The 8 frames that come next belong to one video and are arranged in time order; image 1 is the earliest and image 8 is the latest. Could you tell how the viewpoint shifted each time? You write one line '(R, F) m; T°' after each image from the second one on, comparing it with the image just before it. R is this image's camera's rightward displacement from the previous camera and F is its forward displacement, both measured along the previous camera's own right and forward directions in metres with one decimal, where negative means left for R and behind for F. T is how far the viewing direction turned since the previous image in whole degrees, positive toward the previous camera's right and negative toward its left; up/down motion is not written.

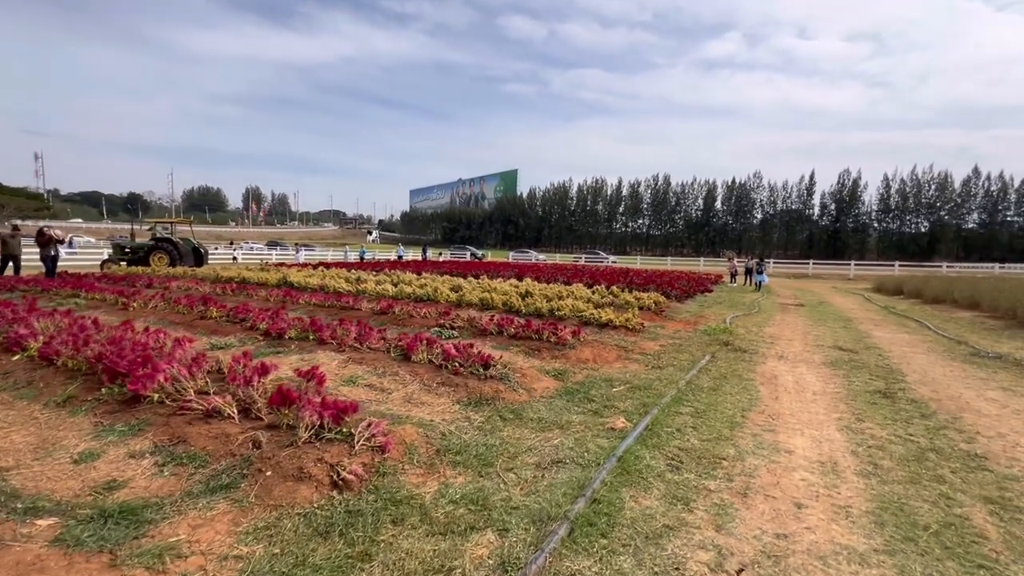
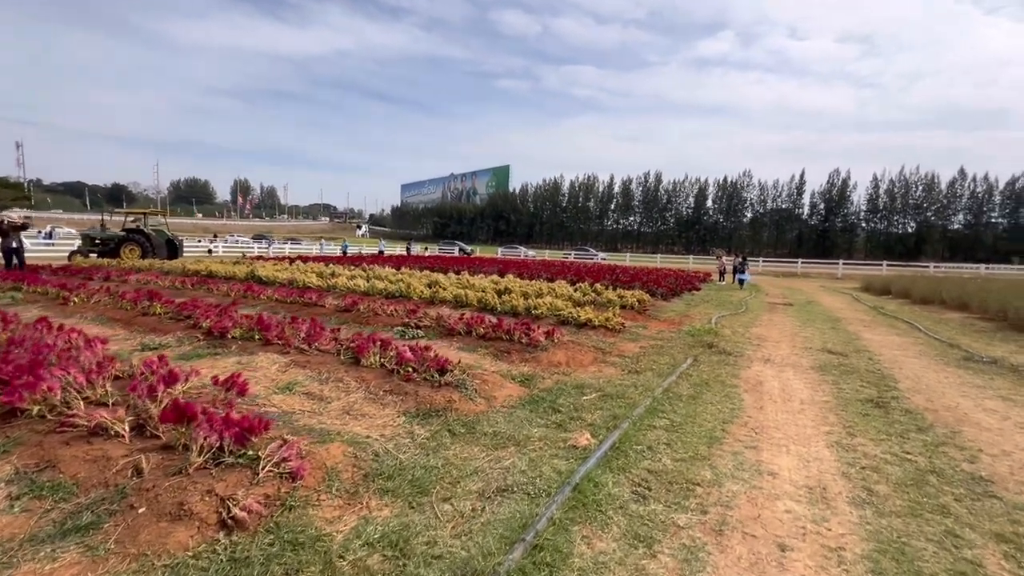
(+0.4, +0.6) m; +1°
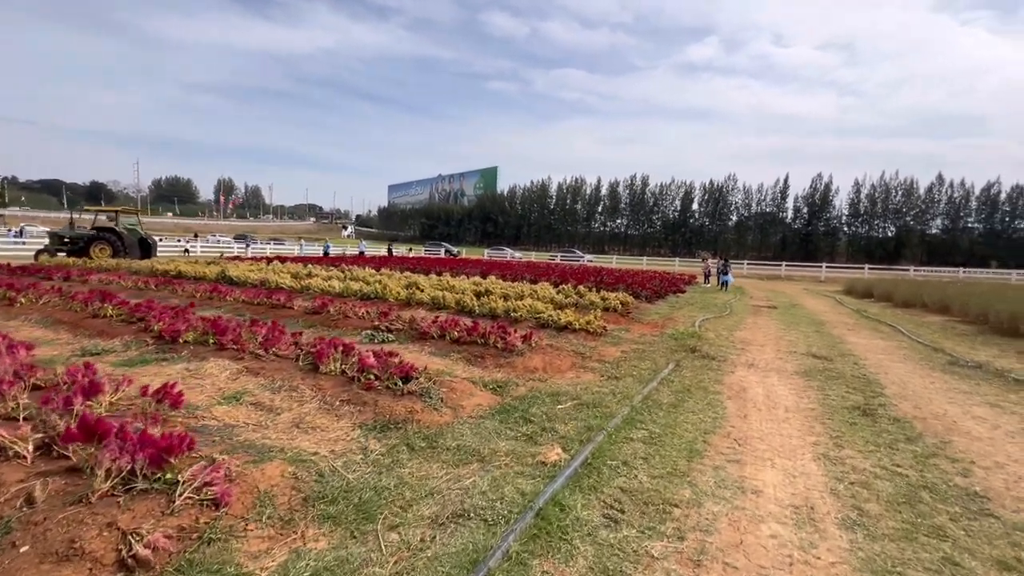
(+0.2, +0.4) m; +1°
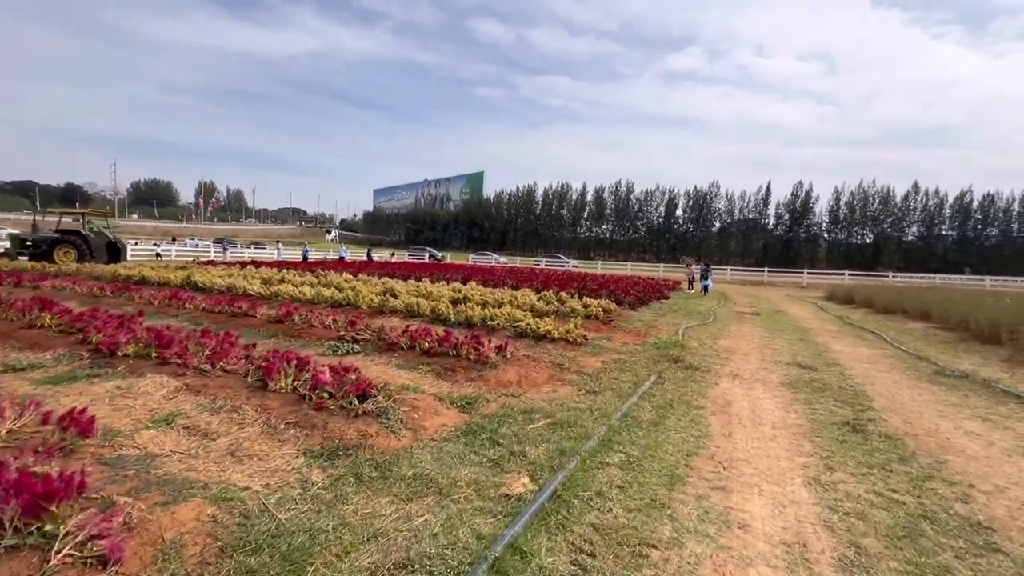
(+0.2, +0.4) m; +2°
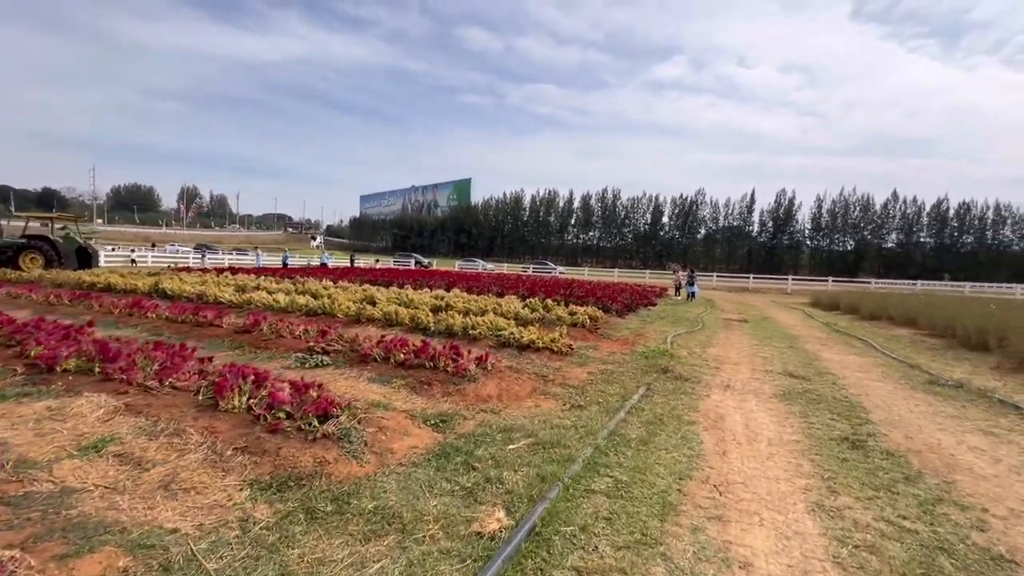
(+0.1, +0.4) m; +1°
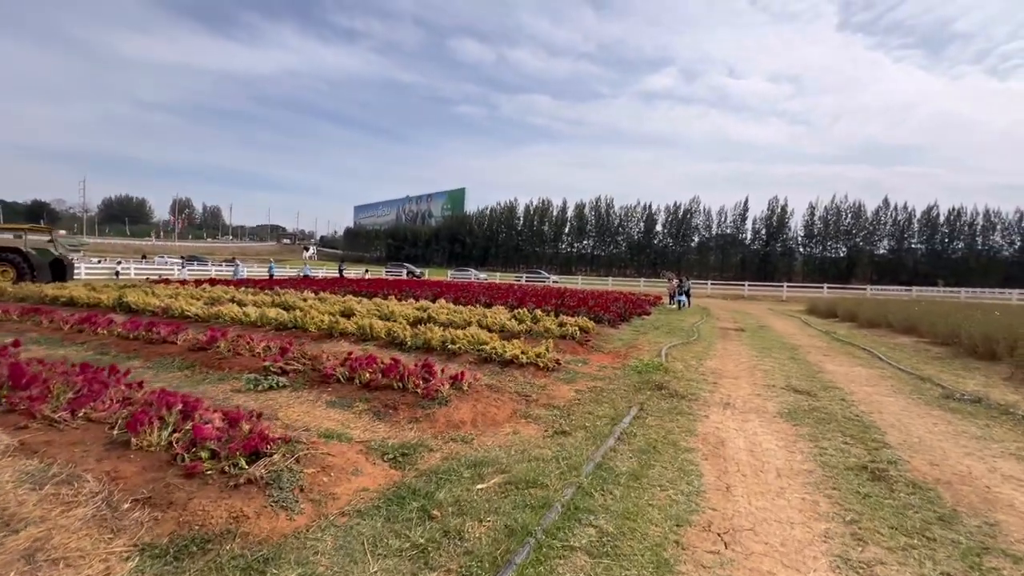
(+0.2, +0.6) m; +1°
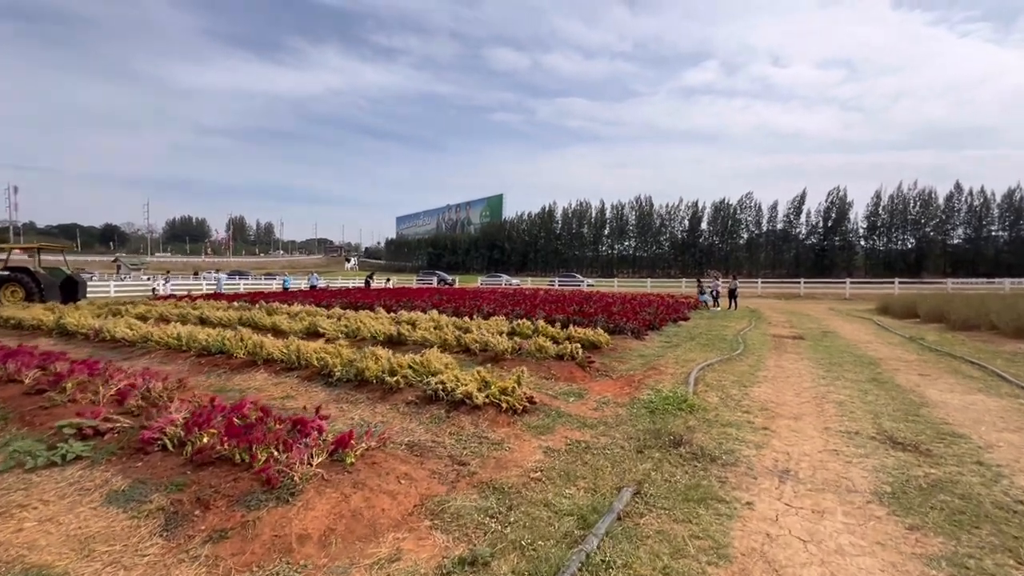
(+1.1, +2.4) m; -5°
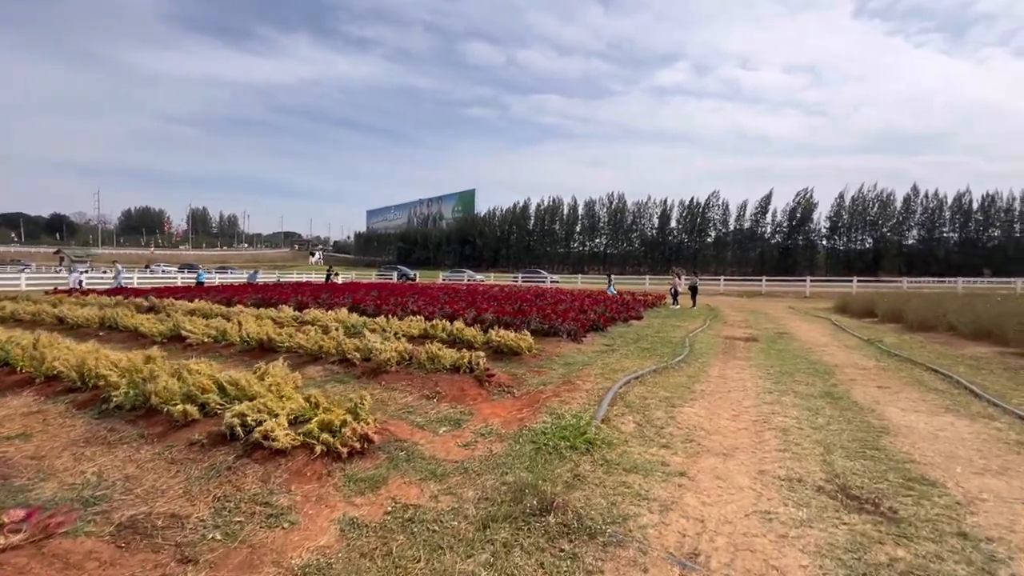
(+1.3, +1.5) m; +3°
